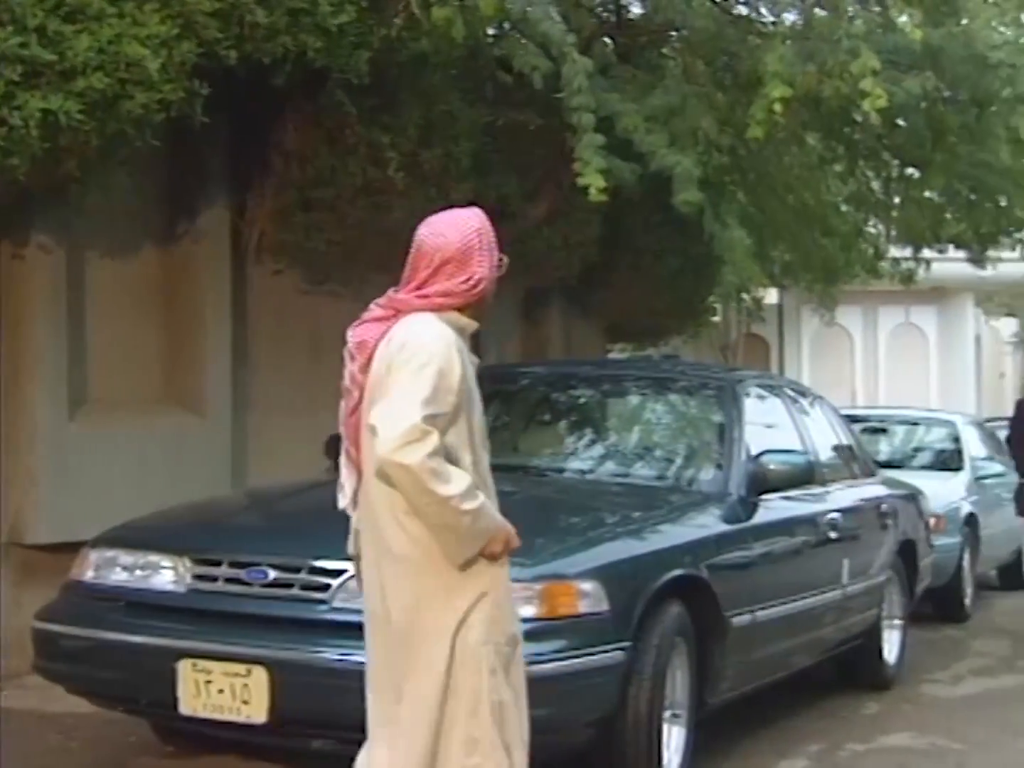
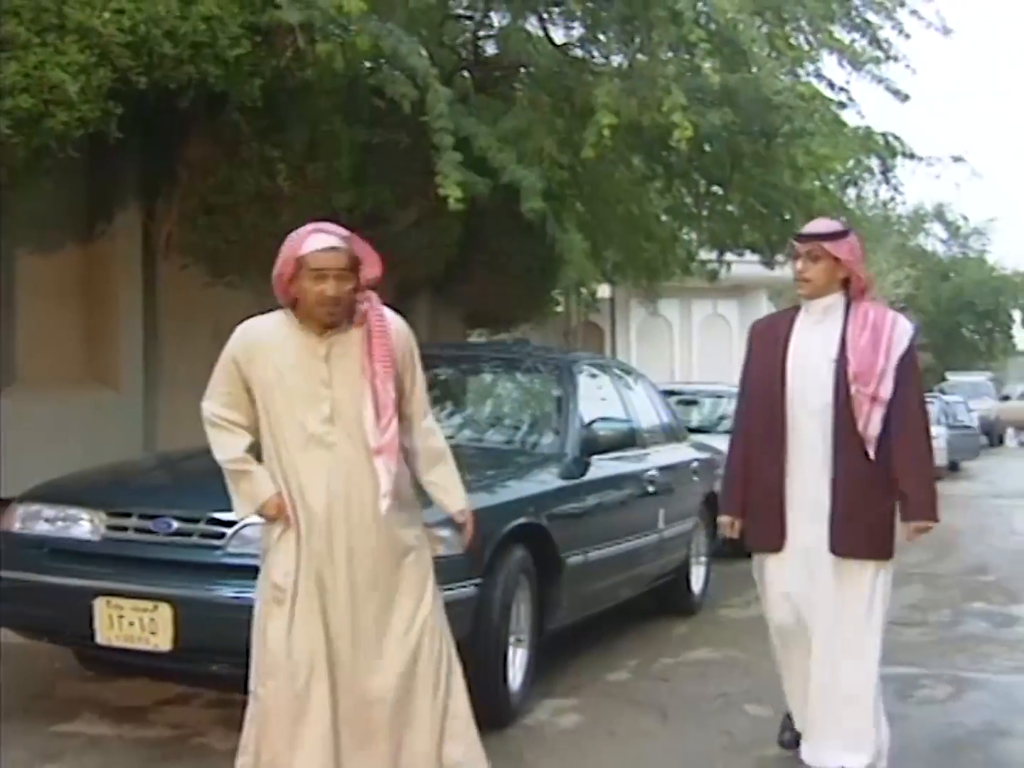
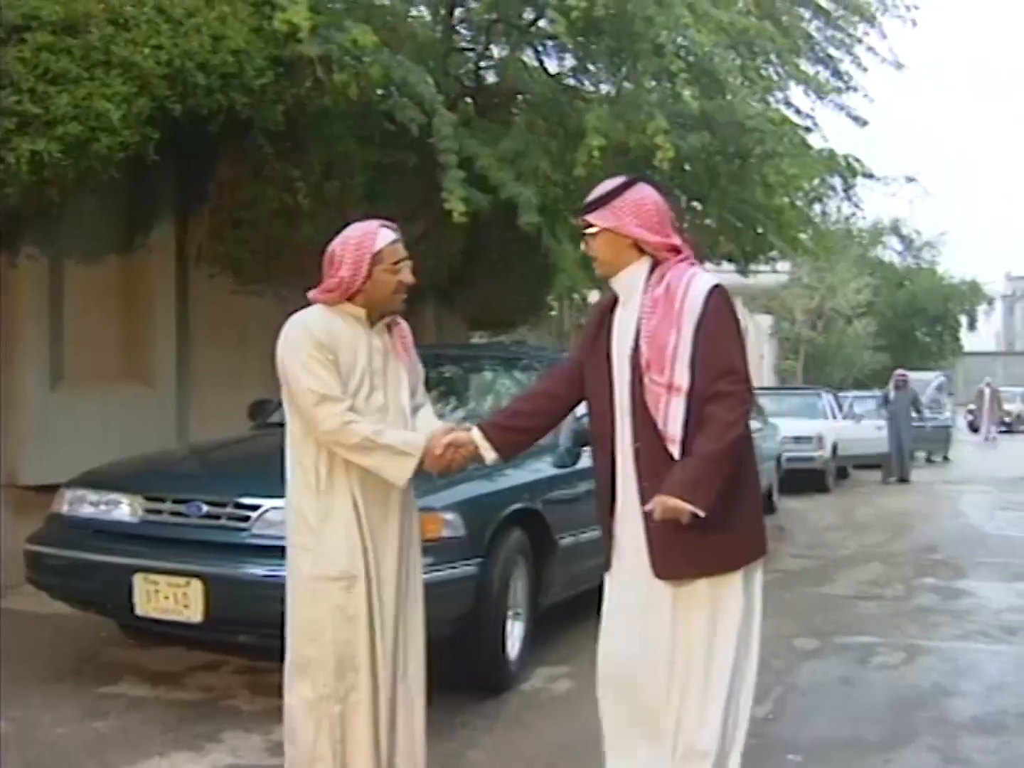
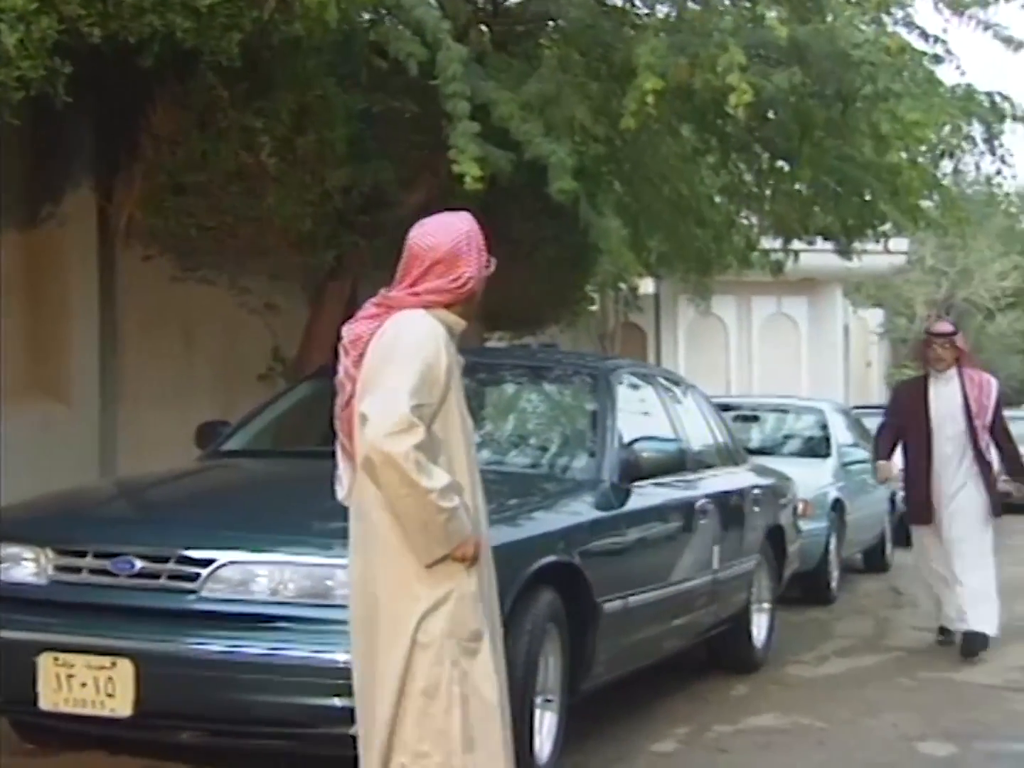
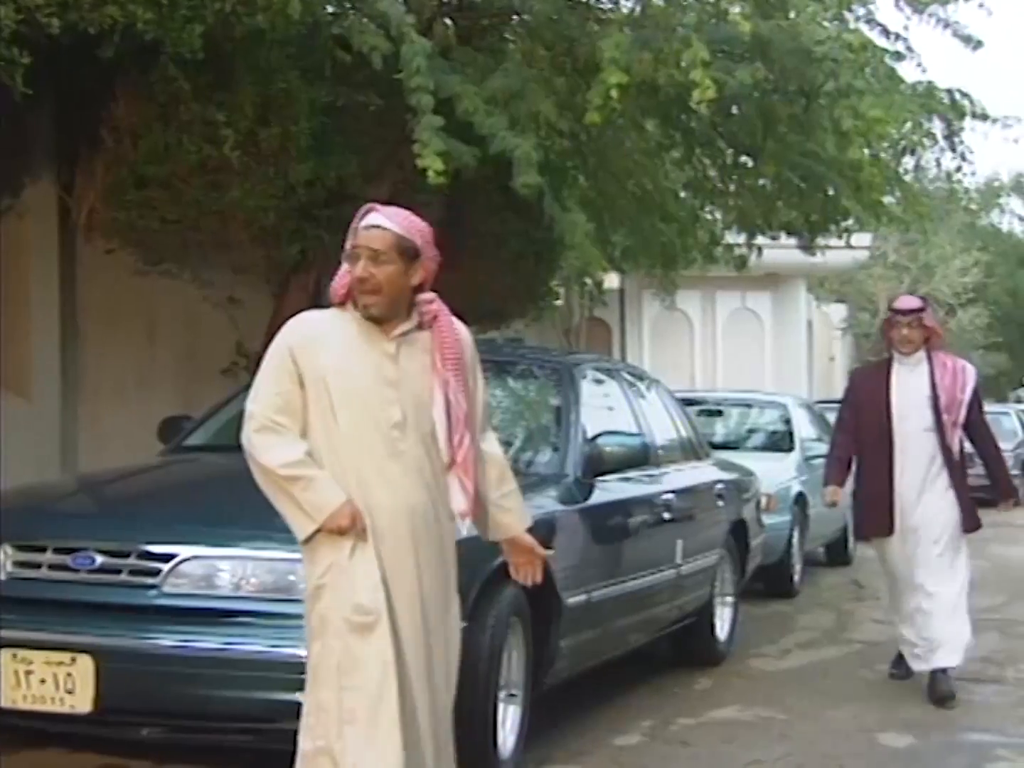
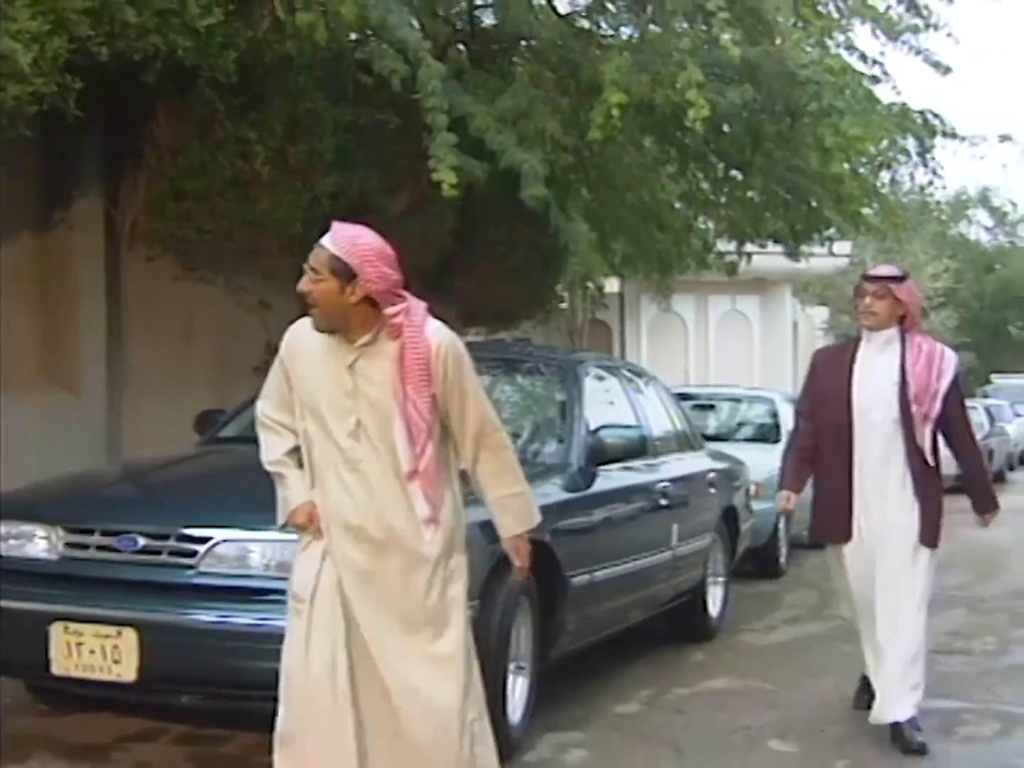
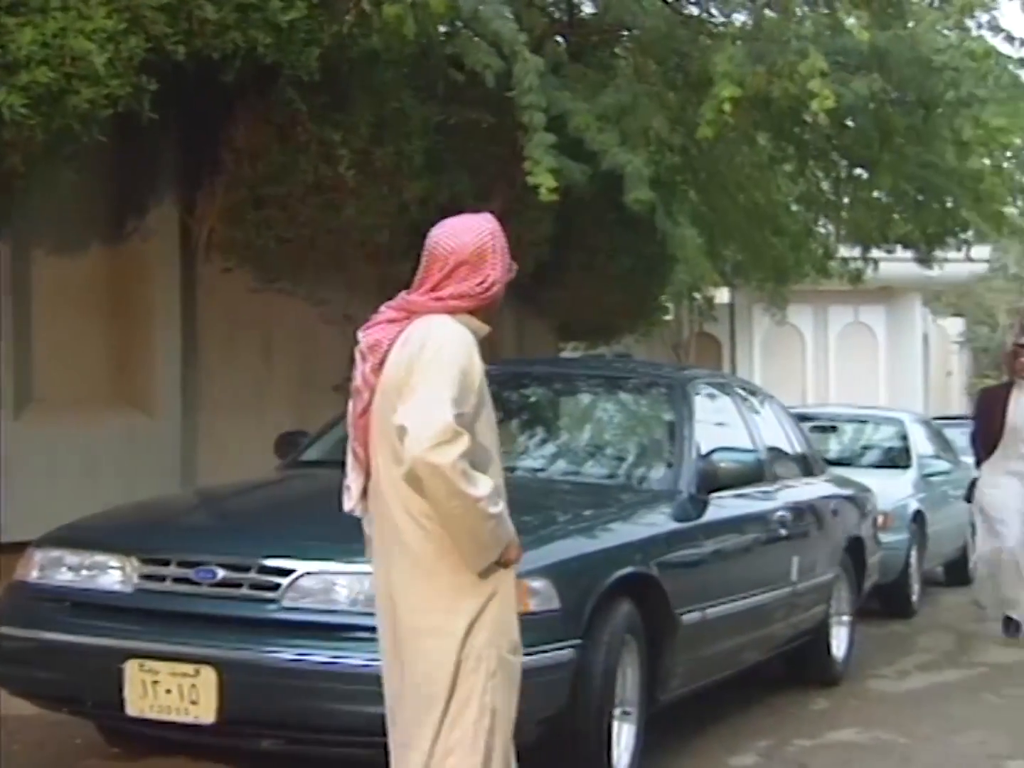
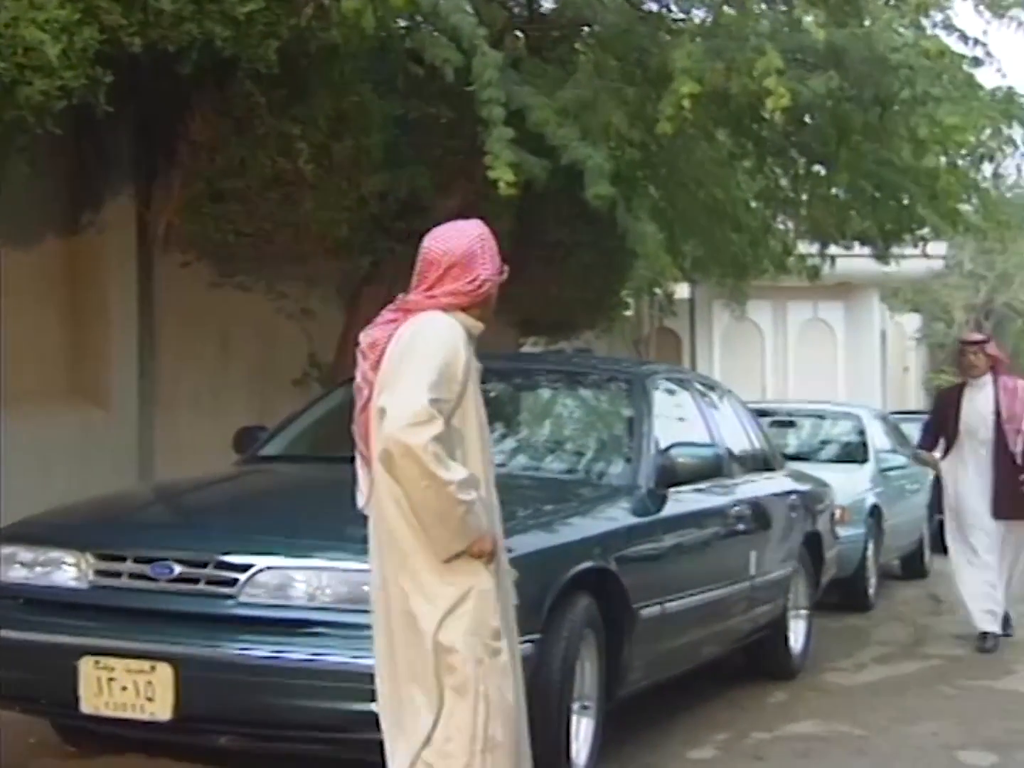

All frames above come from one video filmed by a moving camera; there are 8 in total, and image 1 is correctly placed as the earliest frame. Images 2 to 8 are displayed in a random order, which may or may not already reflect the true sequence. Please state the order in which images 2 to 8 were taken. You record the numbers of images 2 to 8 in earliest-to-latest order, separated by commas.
7, 8, 4, 5, 6, 2, 3
